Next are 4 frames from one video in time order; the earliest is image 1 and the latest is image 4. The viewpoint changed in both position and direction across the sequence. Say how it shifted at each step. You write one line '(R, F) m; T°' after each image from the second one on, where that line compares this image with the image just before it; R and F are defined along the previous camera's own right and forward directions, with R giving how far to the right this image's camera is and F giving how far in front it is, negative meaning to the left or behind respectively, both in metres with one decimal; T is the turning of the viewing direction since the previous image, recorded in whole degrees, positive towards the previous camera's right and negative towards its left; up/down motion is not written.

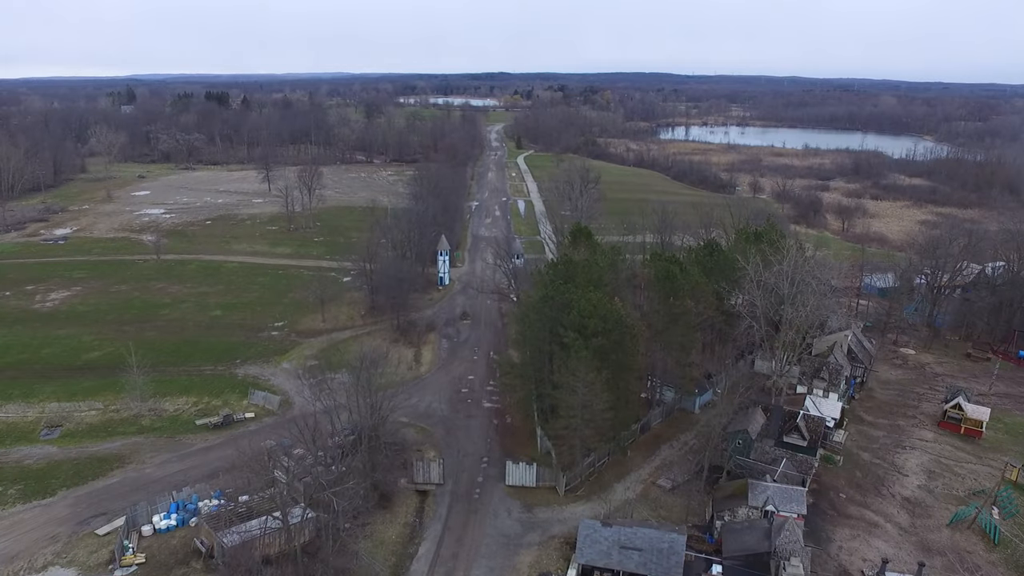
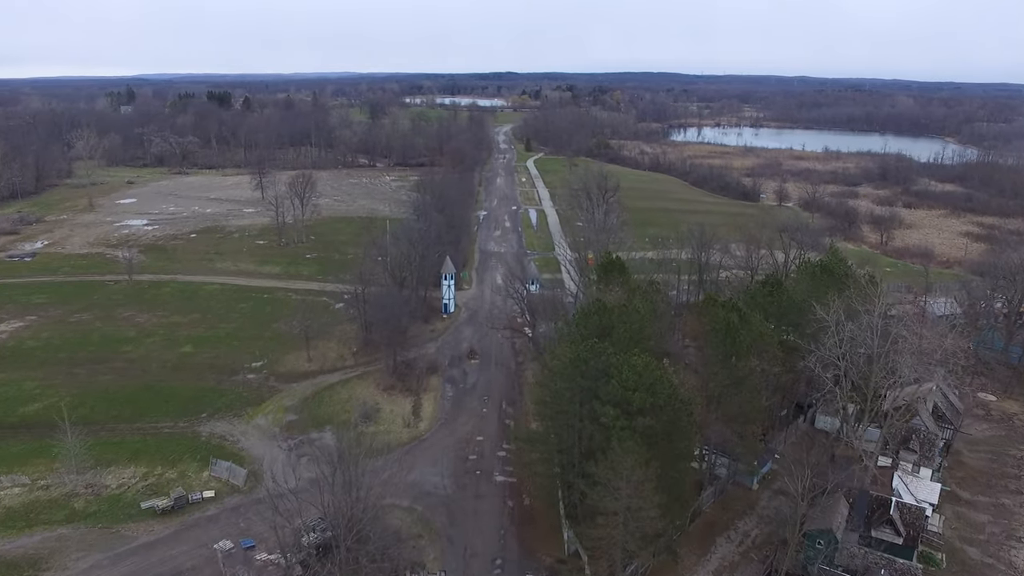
(-0.3, +5.0) m; 0°
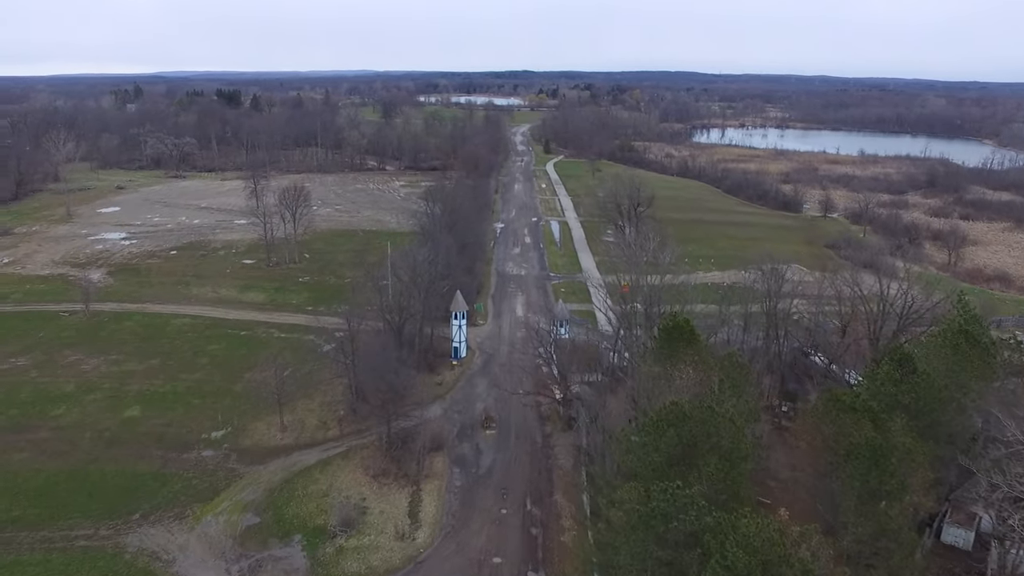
(-0.4, +6.5) m; -1°
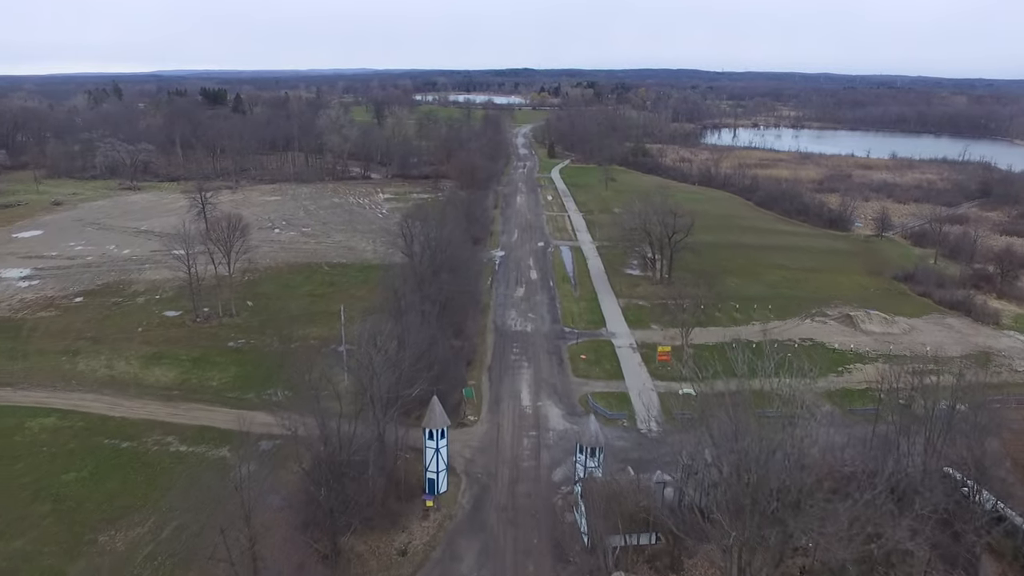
(-0.1, +10.6) m; 0°
